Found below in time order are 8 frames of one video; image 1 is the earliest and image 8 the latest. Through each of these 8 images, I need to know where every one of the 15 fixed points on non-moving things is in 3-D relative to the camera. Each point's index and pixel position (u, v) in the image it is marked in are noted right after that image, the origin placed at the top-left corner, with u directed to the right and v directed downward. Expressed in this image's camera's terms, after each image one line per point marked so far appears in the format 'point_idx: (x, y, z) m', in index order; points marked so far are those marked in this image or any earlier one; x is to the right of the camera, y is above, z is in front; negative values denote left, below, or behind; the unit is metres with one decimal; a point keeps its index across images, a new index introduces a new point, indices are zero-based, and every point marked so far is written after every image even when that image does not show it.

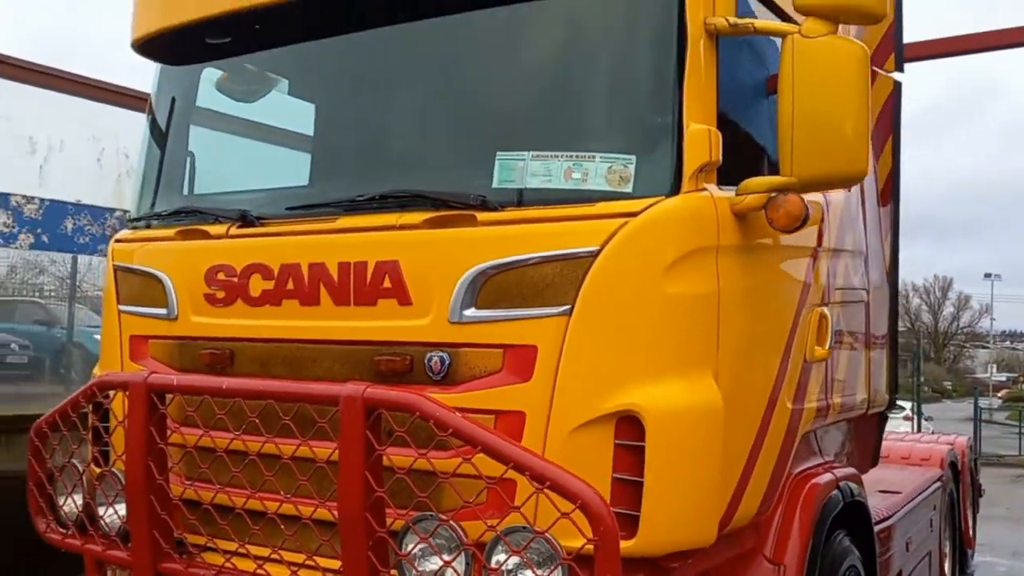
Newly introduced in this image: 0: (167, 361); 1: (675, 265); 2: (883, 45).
0: (-1.1, -0.2, +2.9) m
1: (+0.4, +0.1, +2.3) m
2: (+1.7, +1.1, +4.3) m
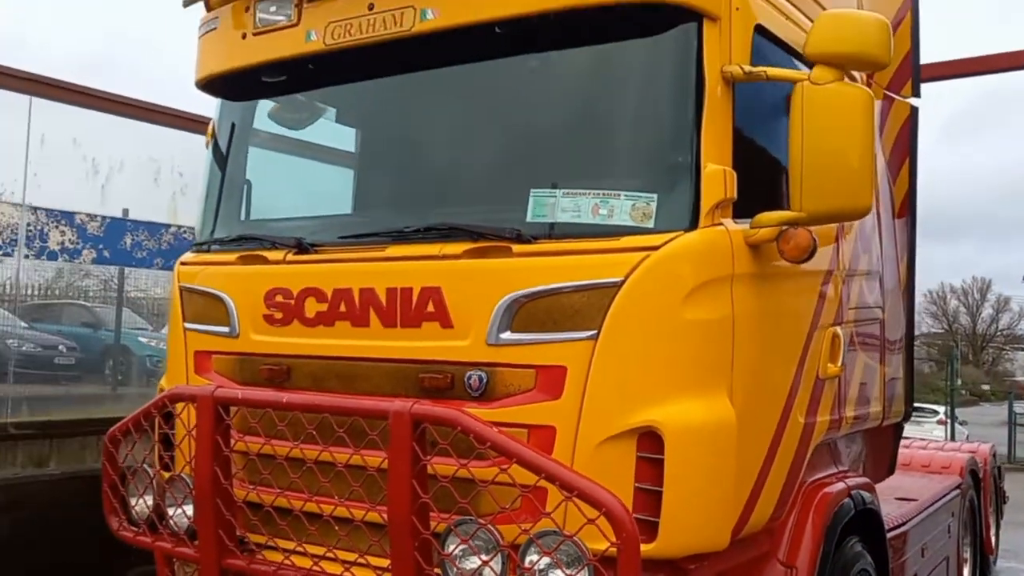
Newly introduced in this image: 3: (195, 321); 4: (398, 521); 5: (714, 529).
0: (-1.0, -0.3, +3.2) m
1: (+0.5, 0.0, +2.6) m
2: (+1.9, +1.0, +4.5) m
3: (-1.2, -0.1, +3.4) m
4: (-0.3, -0.6, +2.5) m
5: (+0.6, -0.7, +2.5) m
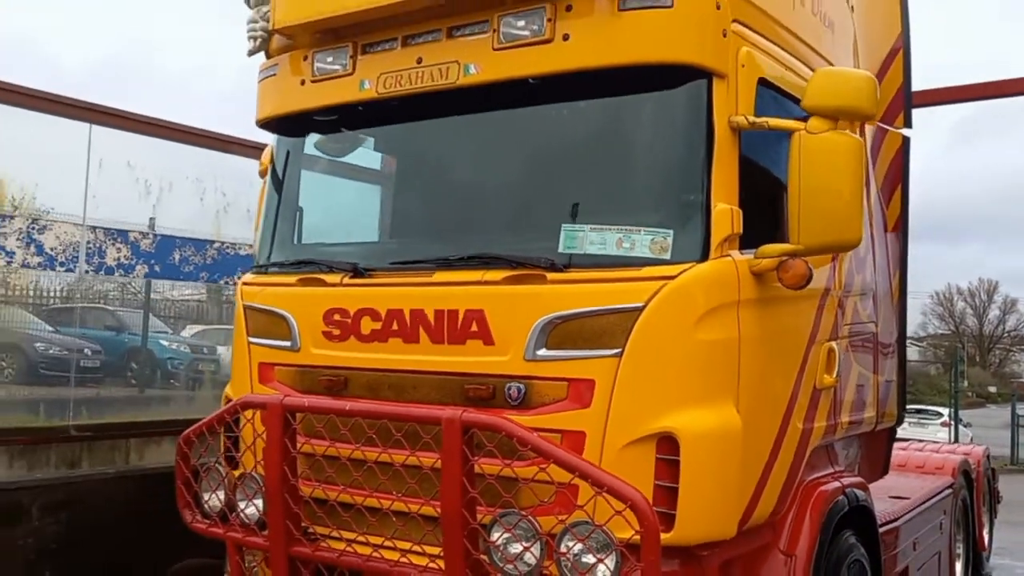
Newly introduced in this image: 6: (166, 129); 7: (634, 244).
0: (-0.9, -0.4, +3.6) m
1: (+0.6, -0.1, +3.0) m
2: (+2.0, +1.0, +4.9) m
3: (-1.0, -0.2, +3.8) m
4: (-0.2, -0.7, +2.9) m
5: (+0.7, -0.7, +2.9) m
6: (-2.2, +1.0, +5.8) m
7: (+0.4, +0.1, +3.1) m
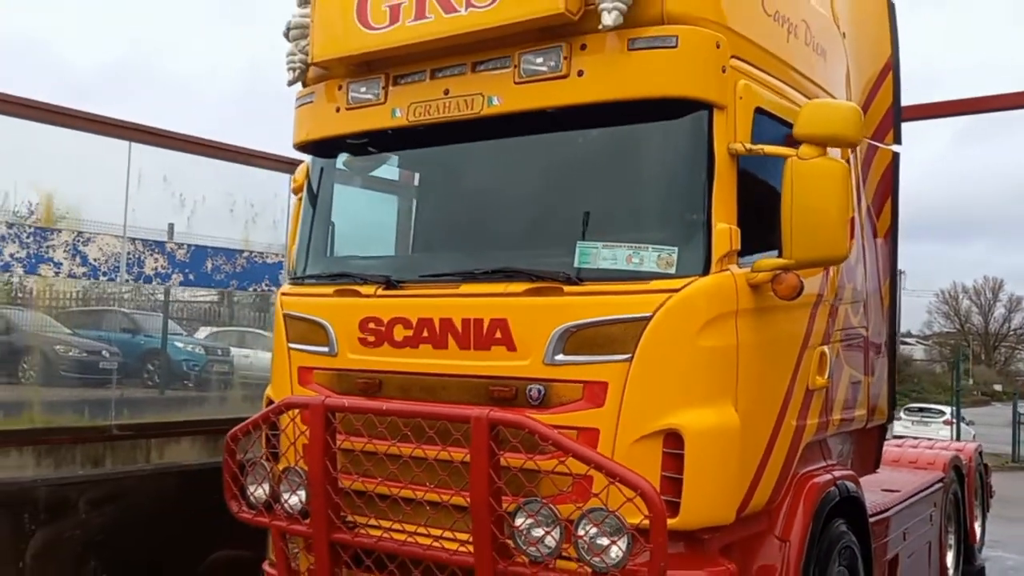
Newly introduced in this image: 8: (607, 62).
0: (-0.8, -0.4, +4.0) m
1: (+0.7, -0.1, +3.3) m
2: (+2.1, +0.9, +5.2) m
3: (-1.0, -0.2, +4.1) m
4: (-0.1, -0.8, +3.2) m
5: (+0.7, -0.8, +3.3) m
6: (-2.1, +0.9, +6.2) m
7: (+0.5, +0.1, +3.4) m
8: (+0.4, +0.9, +3.5) m
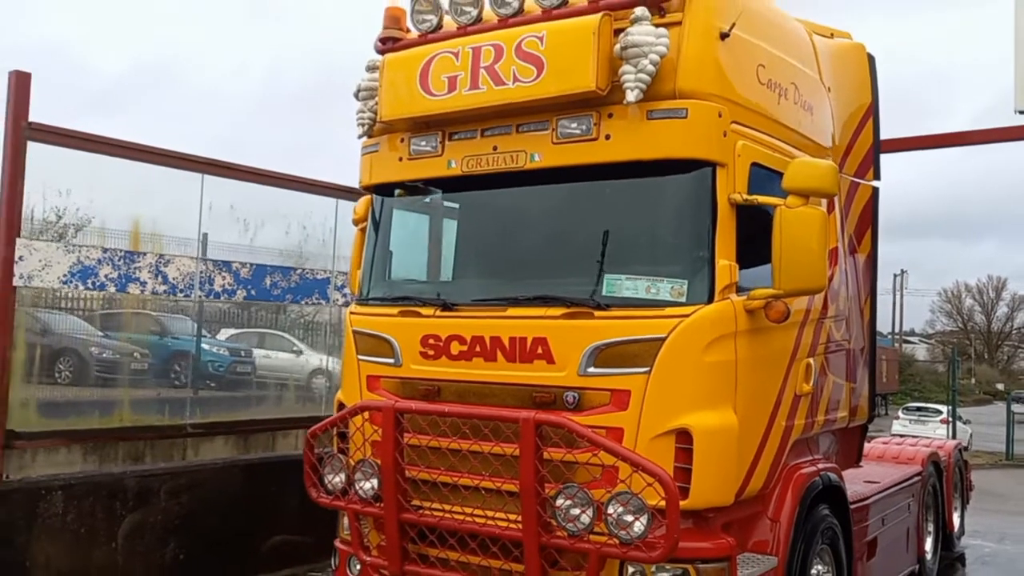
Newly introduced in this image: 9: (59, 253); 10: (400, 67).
0: (-0.6, -0.5, +4.8) m
1: (+0.9, -0.2, +4.1) m
2: (+2.3, +0.8, +6.0) m
3: (-0.8, -0.4, +4.9) m
4: (+0.1, -0.9, +4.0) m
5: (+0.9, -0.9, +4.0) m
6: (-1.9, +0.8, +6.9) m
7: (+0.7, 0.0, +4.2) m
8: (+0.5, +0.7, +4.3) m
9: (-2.8, +0.2, +5.8) m
10: (-0.6, +1.2, +4.8) m
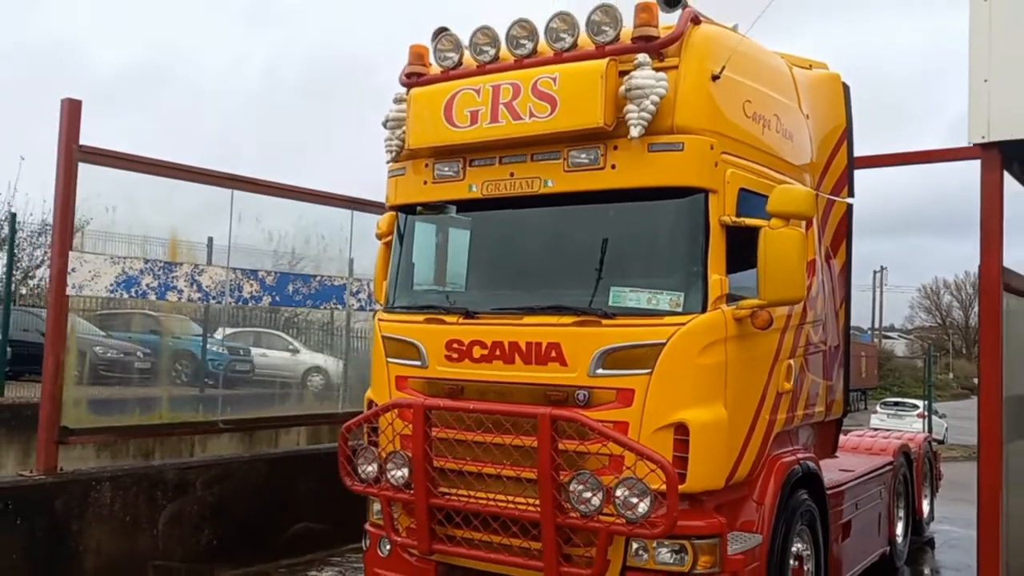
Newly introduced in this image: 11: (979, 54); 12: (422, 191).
0: (-0.5, -0.6, +5.3) m
1: (+1.0, -0.3, +4.7) m
2: (+2.3, +0.8, +6.6) m
3: (-0.7, -0.4, +5.5) m
4: (+0.2, -0.9, +4.6) m
5: (+1.0, -1.0, +4.6) m
6: (-1.8, +0.8, +7.5) m
7: (+0.8, -0.1, +4.8) m
8: (+0.6, +0.7, +4.9) m
9: (-2.8, +0.2, +6.3) m
10: (-0.5, +1.1, +5.4) m
11: (+2.5, +1.2, +4.9) m
12: (-0.6, +0.6, +5.6) m
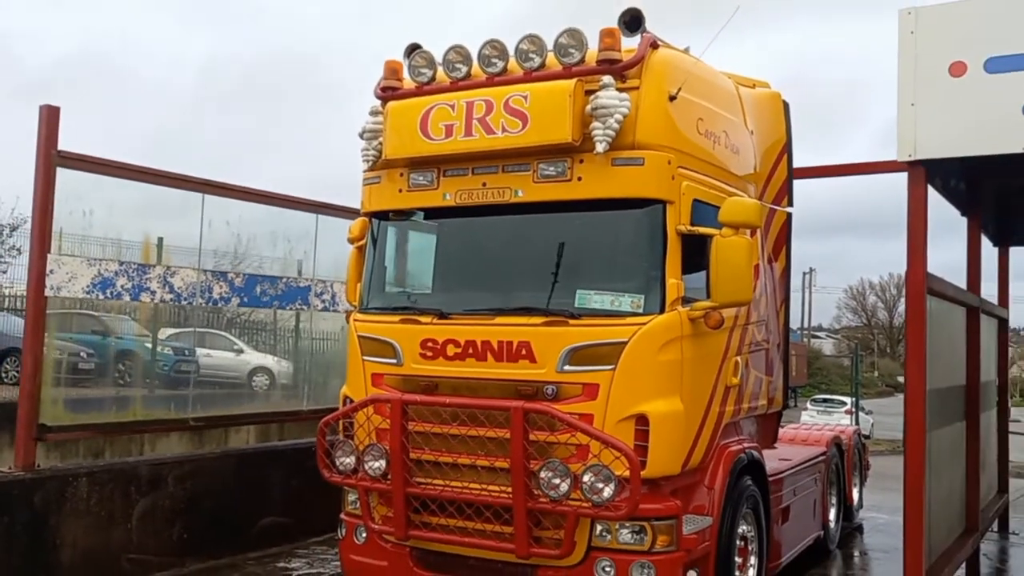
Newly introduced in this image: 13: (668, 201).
0: (-0.7, -0.6, +5.7) m
1: (+0.8, -0.3, +5.1) m
2: (+2.1, +0.7, +7.1) m
3: (-0.9, -0.4, +5.8) m
4: (0.0, -0.9, +5.0) m
5: (+0.9, -1.0, +5.1) m
6: (-2.2, +0.8, +7.7) m
7: (+0.6, -0.1, +5.2) m
8: (+0.5, +0.7, +5.3) m
9: (-3.0, +0.1, +6.5) m
10: (-0.7, +1.1, +5.7) m
11: (+2.3, +1.2, +5.5) m
12: (-0.8, +0.6, +5.9) m
13: (+0.9, +0.5, +5.3) m
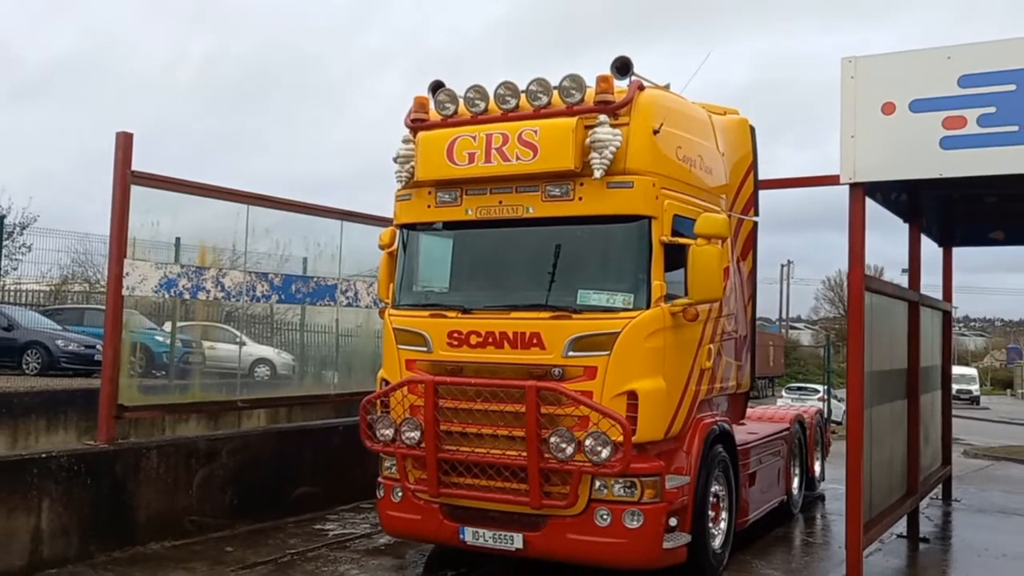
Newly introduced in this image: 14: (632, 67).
0: (-0.6, -0.6, +6.8) m
1: (+0.9, -0.3, +6.2) m
2: (+2.1, +0.8, +8.3) m
3: (-0.8, -0.4, +6.9) m
4: (+0.1, -0.9, +6.1) m
5: (+1.0, -1.0, +6.2) m
6: (-2.1, +0.8, +8.8) m
7: (+0.7, -0.1, +6.3) m
8: (+0.6, +0.7, +6.4) m
9: (-3.0, +0.1, +7.6) m
10: (-0.6, +1.1, +6.8) m
11: (+2.4, +1.2, +6.6) m
12: (-0.7, +0.6, +7.0) m
13: (+1.0, +0.5, +6.4) m
14: (+0.9, +1.6, +6.7) m
